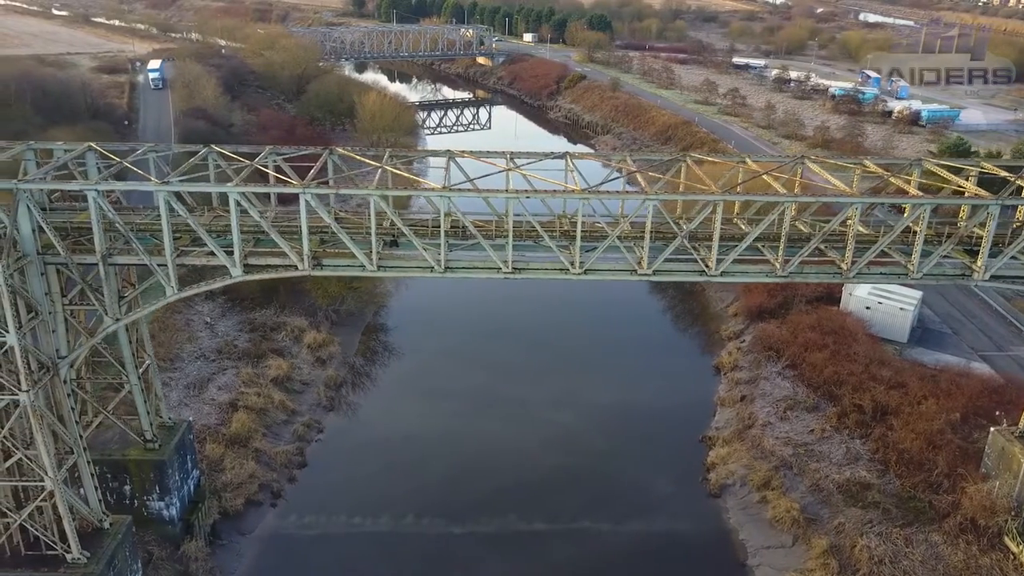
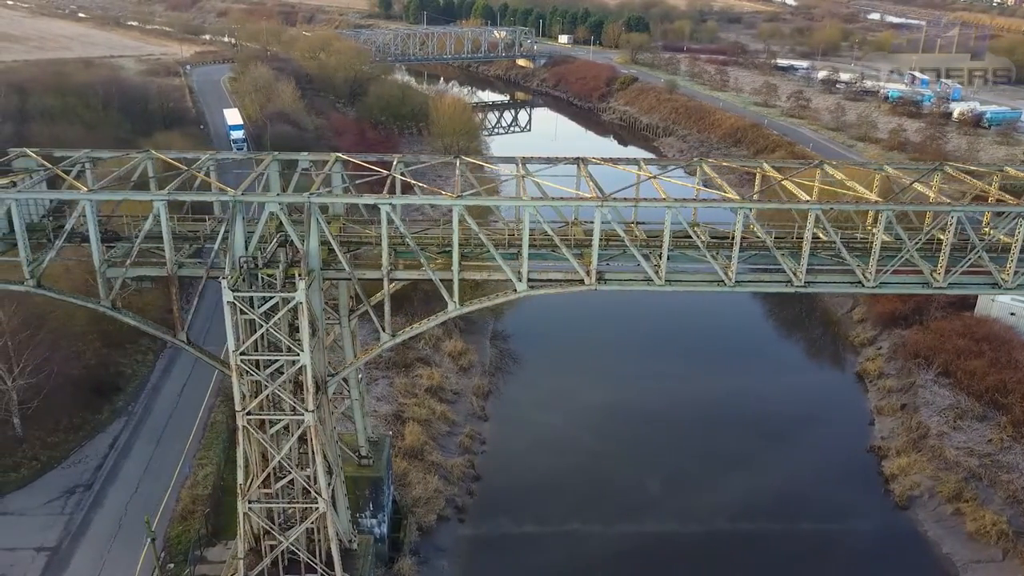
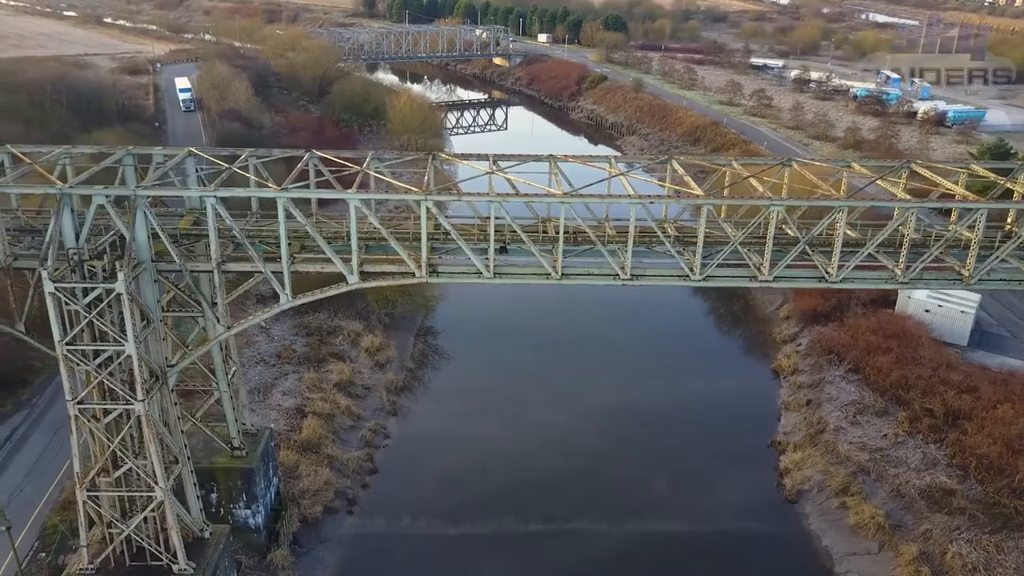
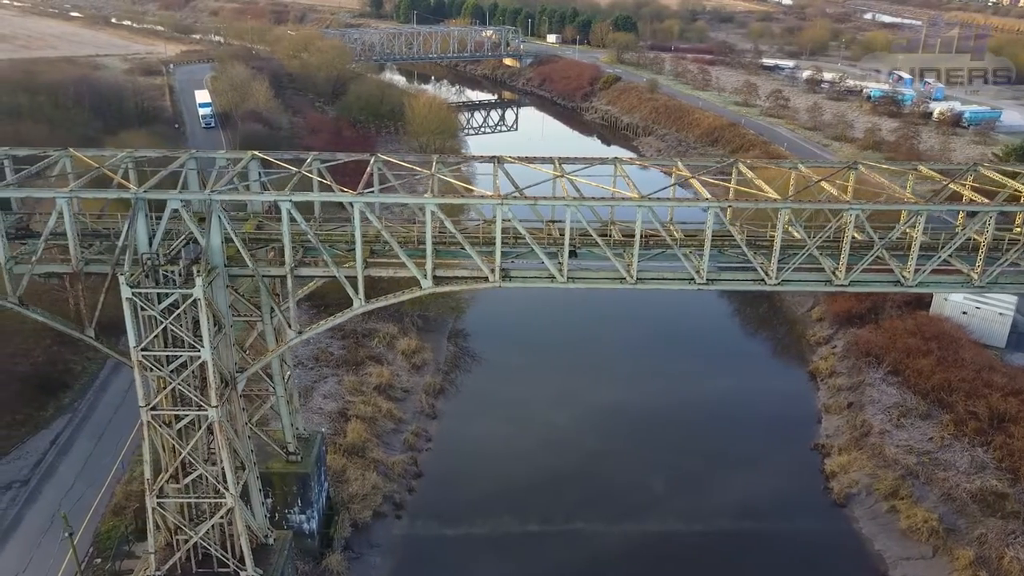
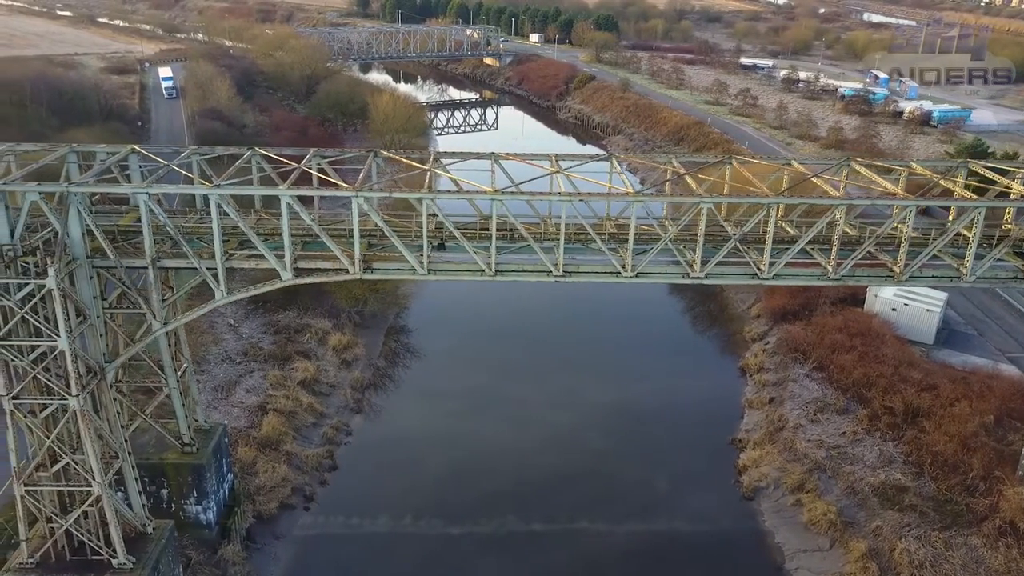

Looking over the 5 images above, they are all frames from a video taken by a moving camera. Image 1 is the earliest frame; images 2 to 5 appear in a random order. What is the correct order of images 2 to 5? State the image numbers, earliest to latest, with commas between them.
5, 3, 4, 2
